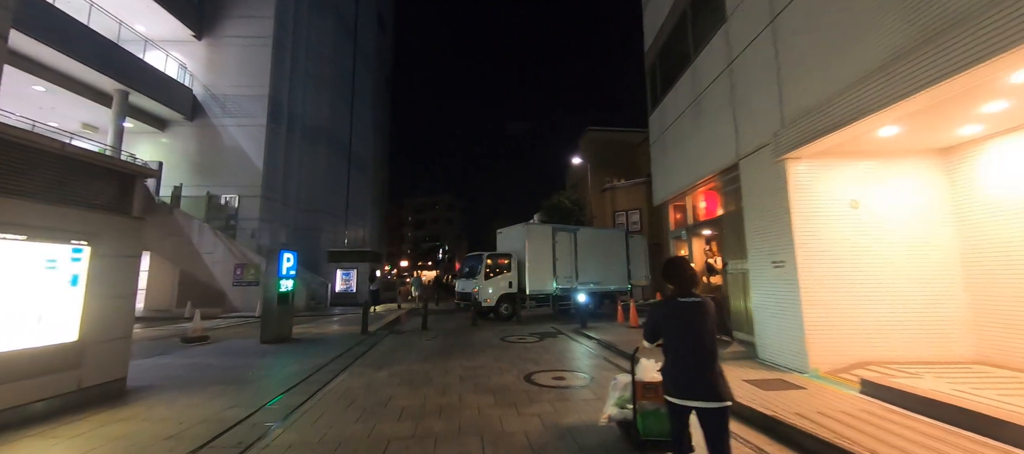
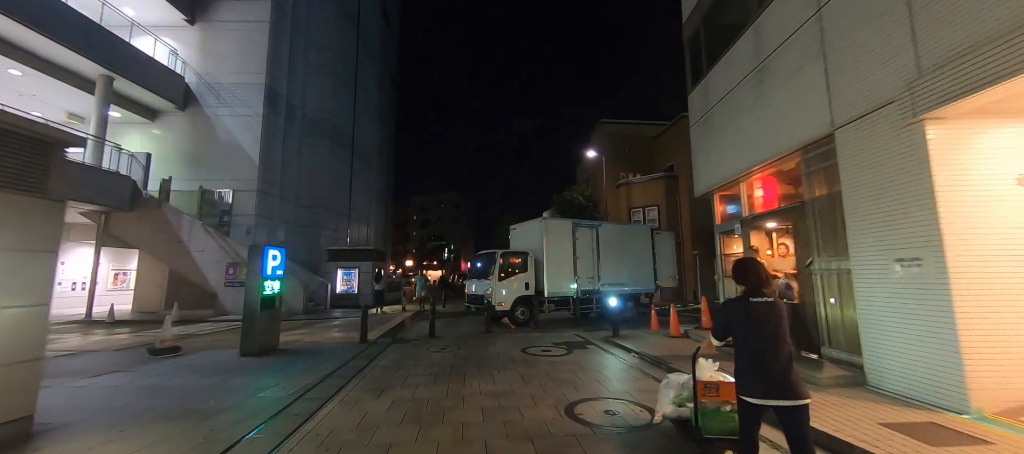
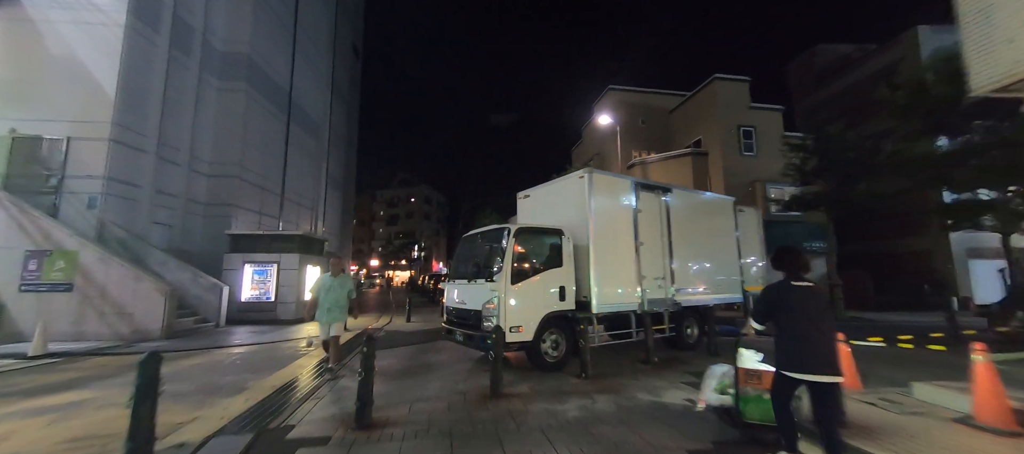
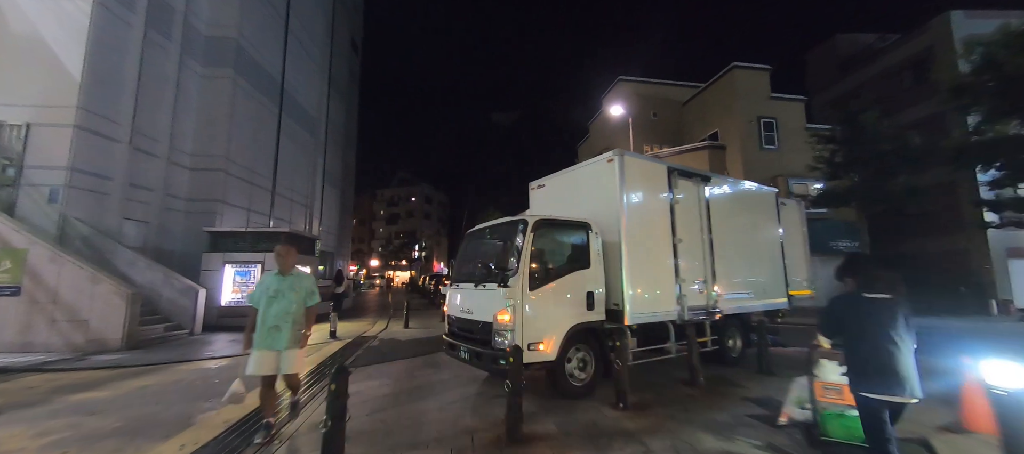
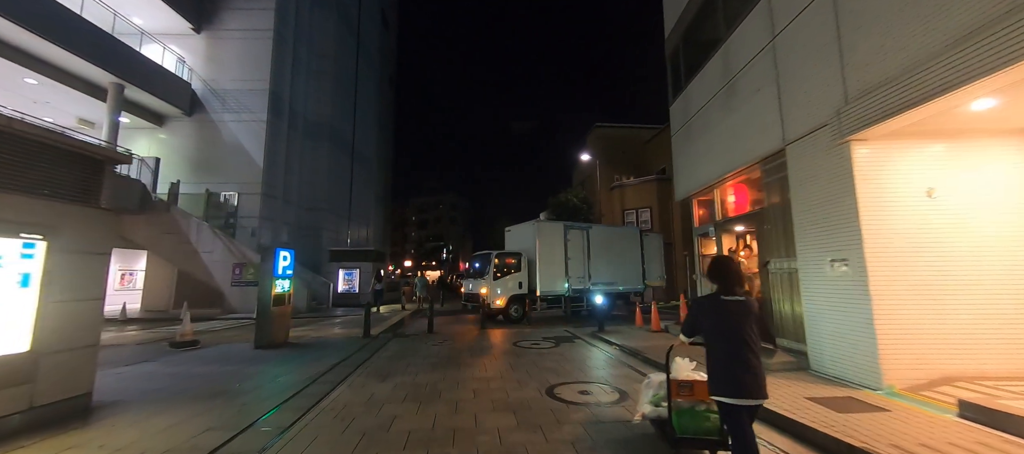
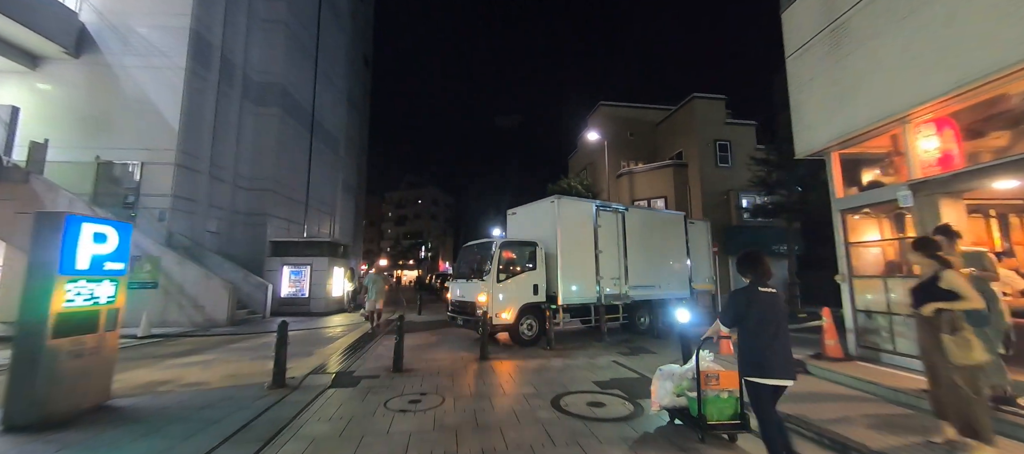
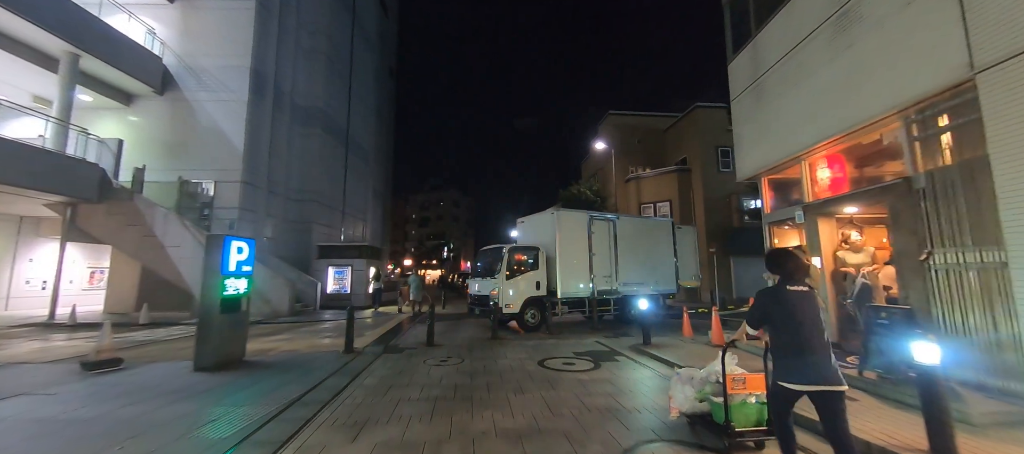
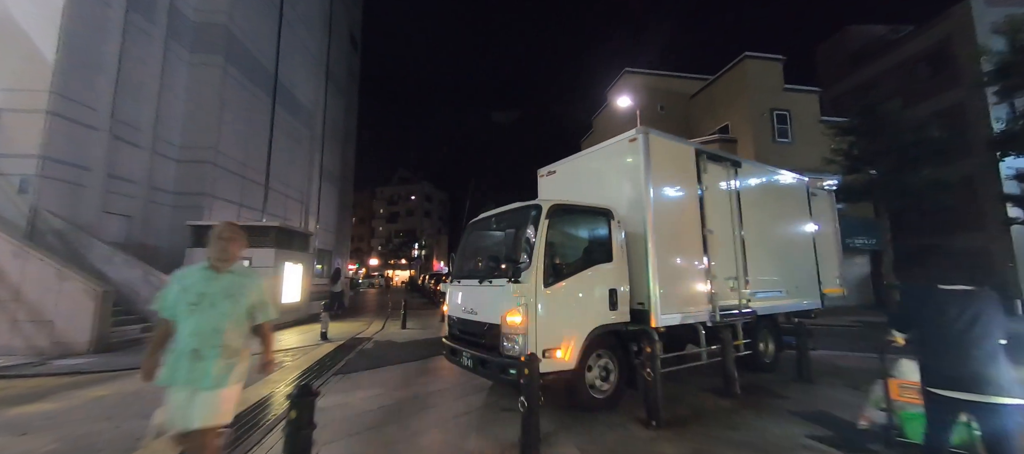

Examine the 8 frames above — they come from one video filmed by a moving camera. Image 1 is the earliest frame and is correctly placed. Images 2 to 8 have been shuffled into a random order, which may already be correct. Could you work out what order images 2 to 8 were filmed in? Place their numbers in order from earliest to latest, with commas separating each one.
5, 2, 7, 6, 3, 4, 8
